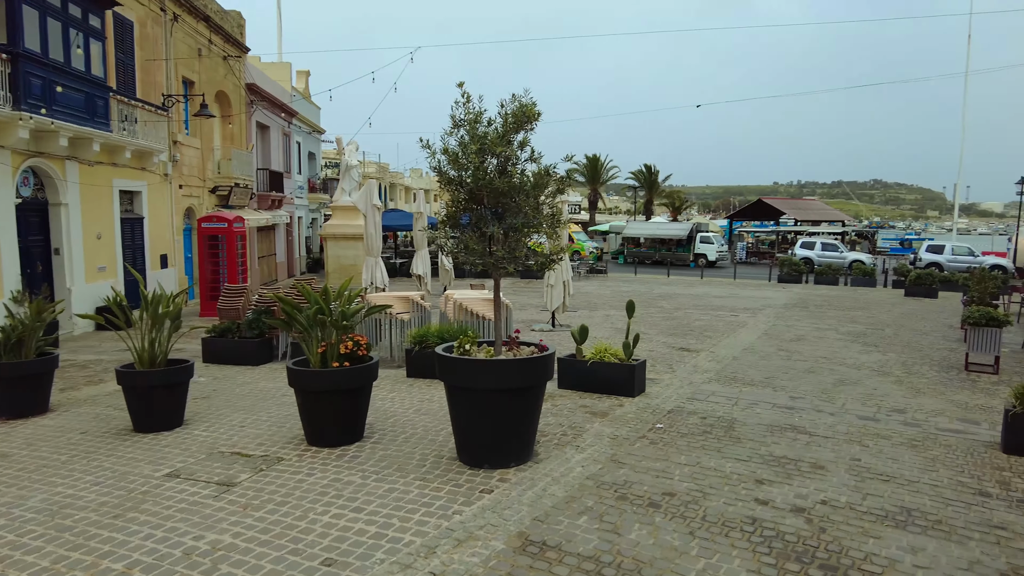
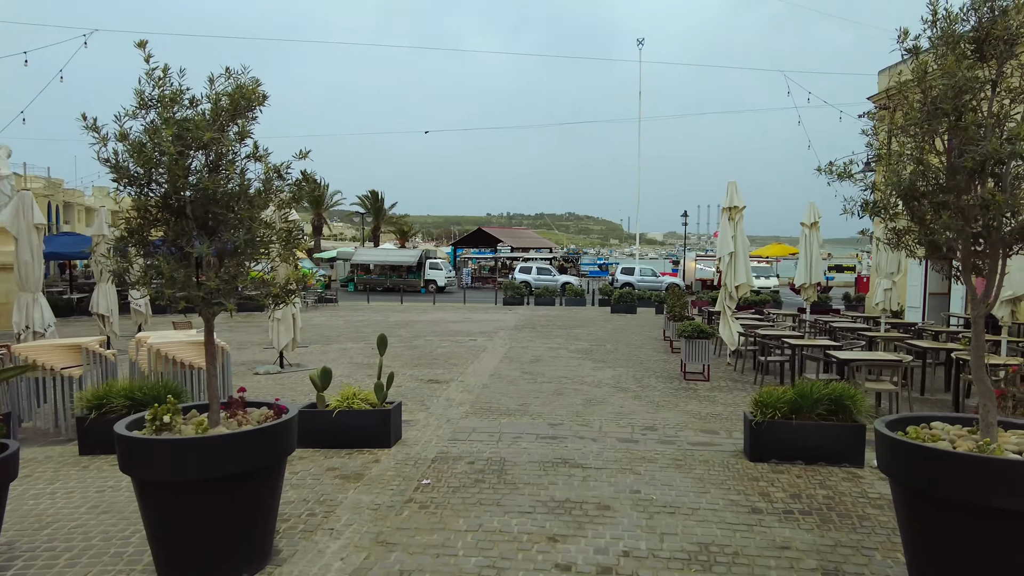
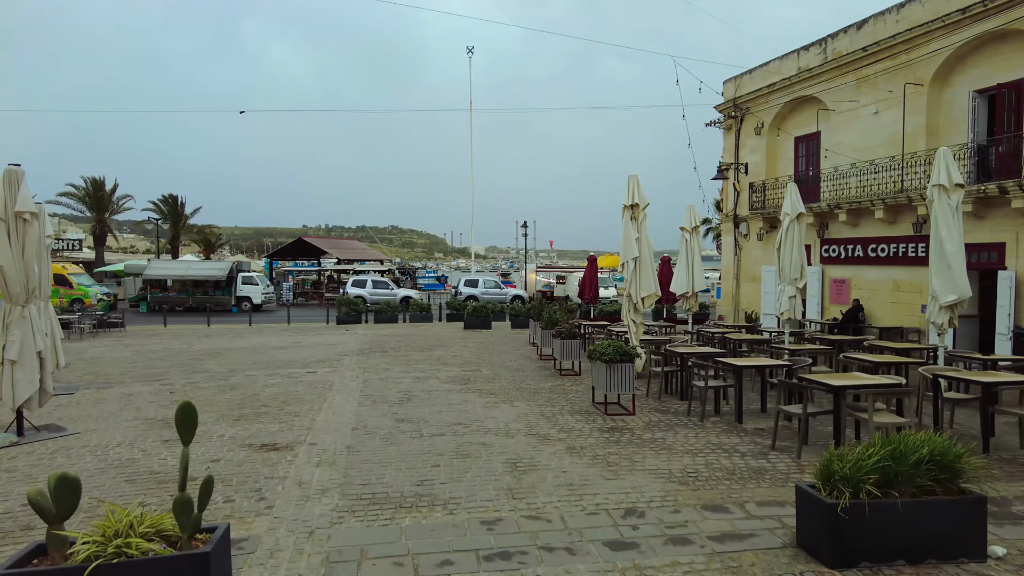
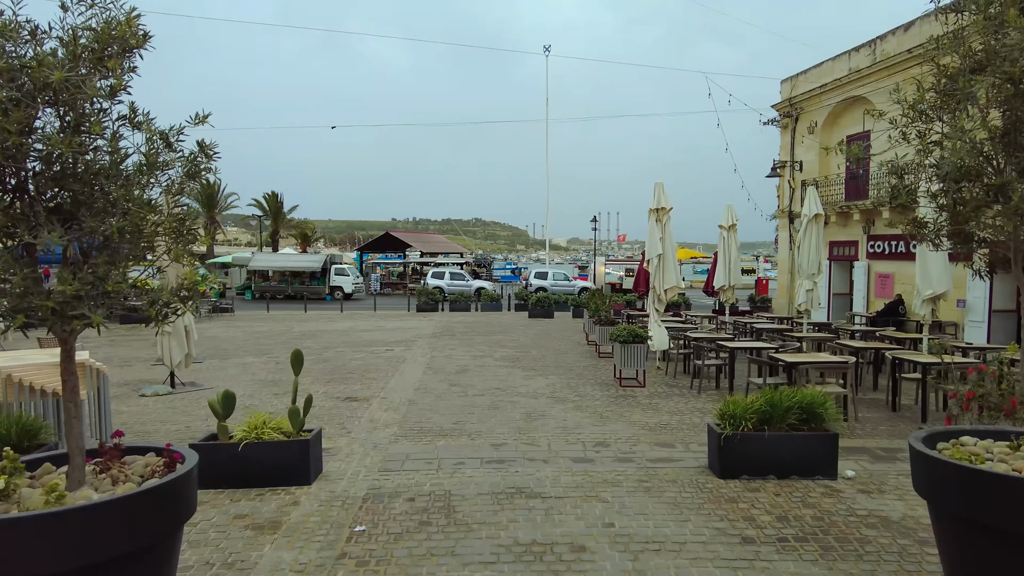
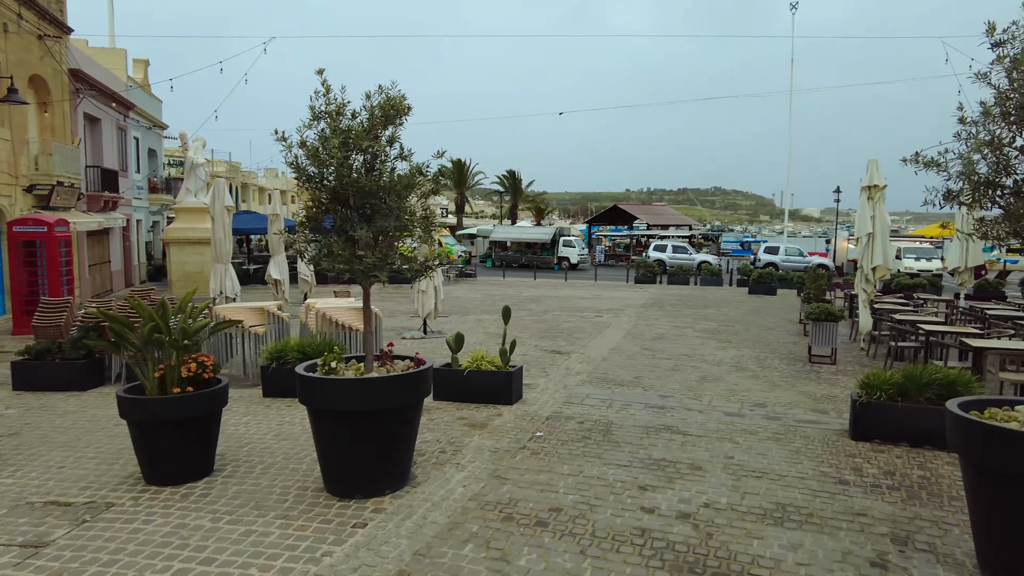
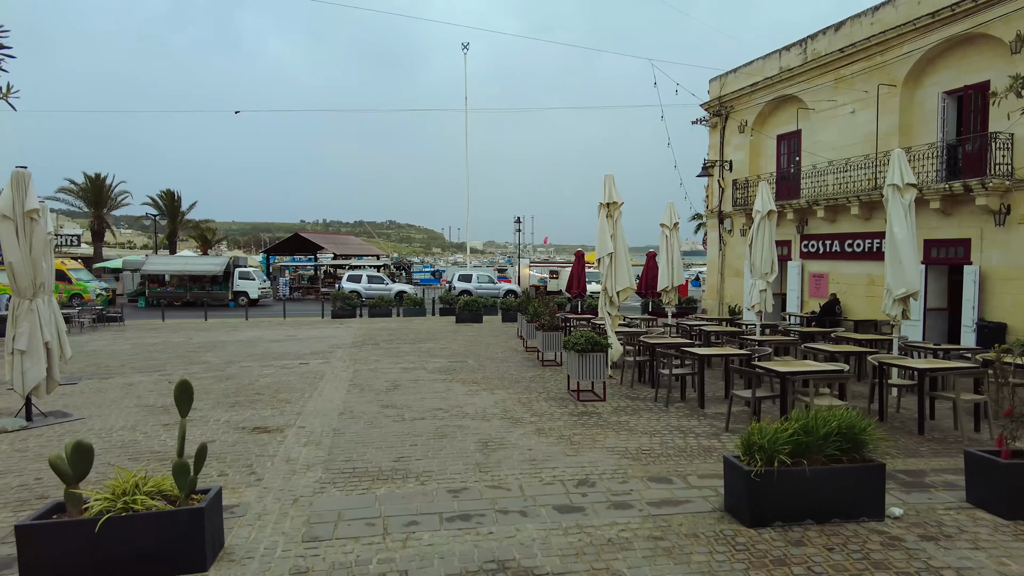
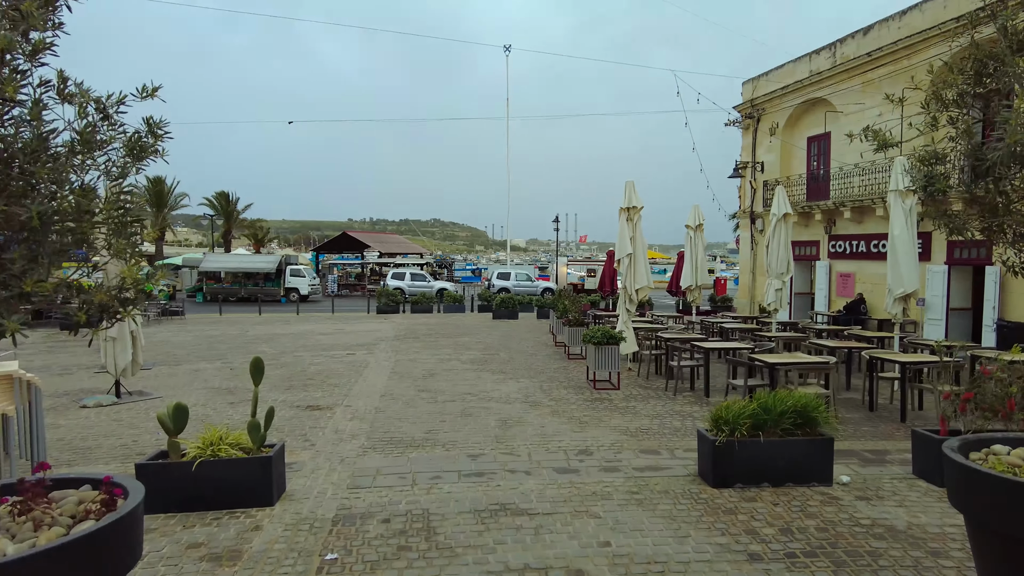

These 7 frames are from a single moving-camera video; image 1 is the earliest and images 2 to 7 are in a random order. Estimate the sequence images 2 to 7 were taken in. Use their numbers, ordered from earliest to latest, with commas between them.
5, 2, 4, 7, 6, 3
